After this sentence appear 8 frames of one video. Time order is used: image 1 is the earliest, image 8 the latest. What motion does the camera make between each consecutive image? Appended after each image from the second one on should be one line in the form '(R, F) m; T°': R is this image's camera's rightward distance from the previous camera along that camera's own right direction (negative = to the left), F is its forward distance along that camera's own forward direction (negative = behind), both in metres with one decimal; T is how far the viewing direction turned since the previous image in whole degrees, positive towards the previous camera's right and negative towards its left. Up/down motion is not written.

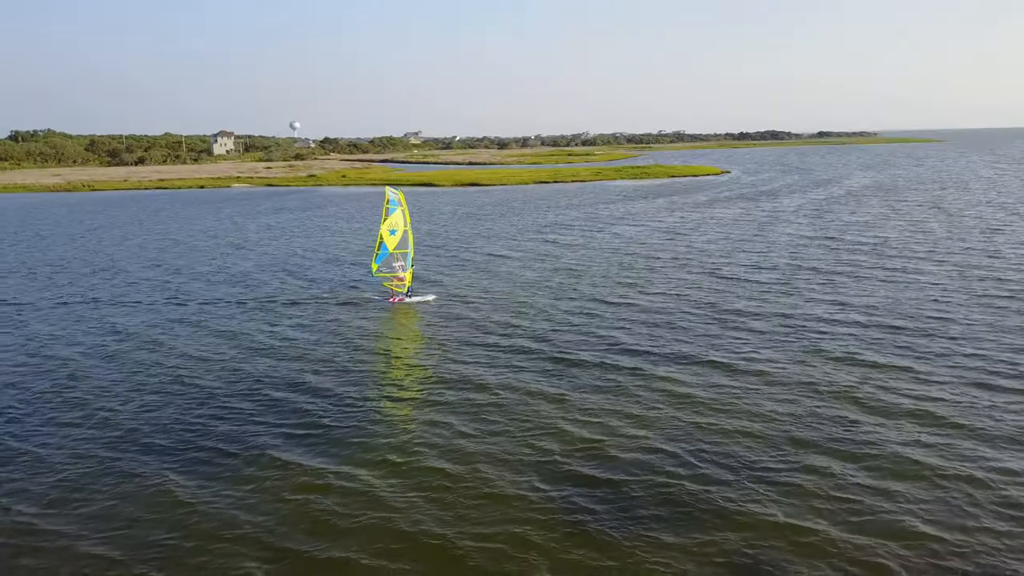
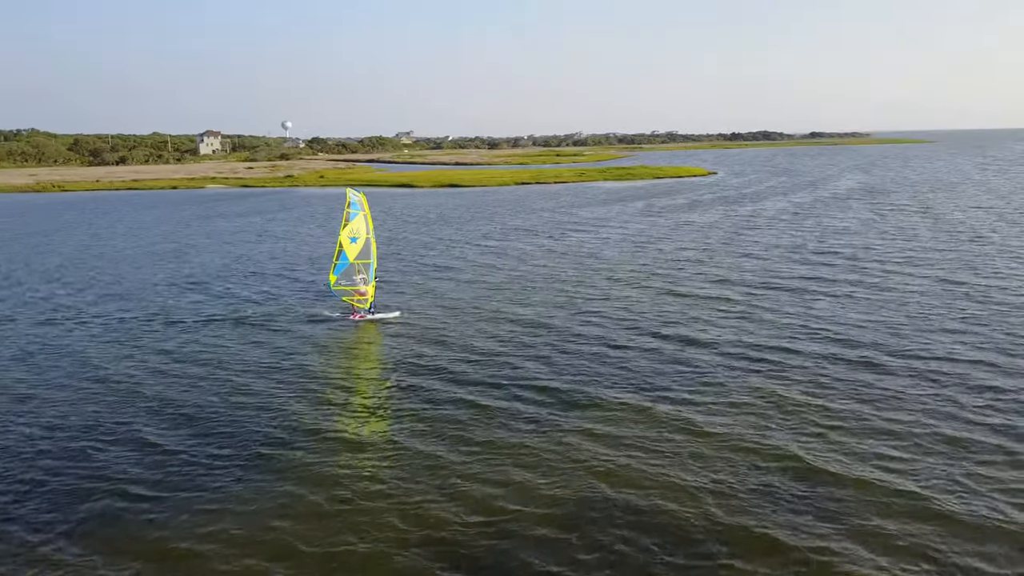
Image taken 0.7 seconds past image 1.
(+3.0, +4.1) m; 0°
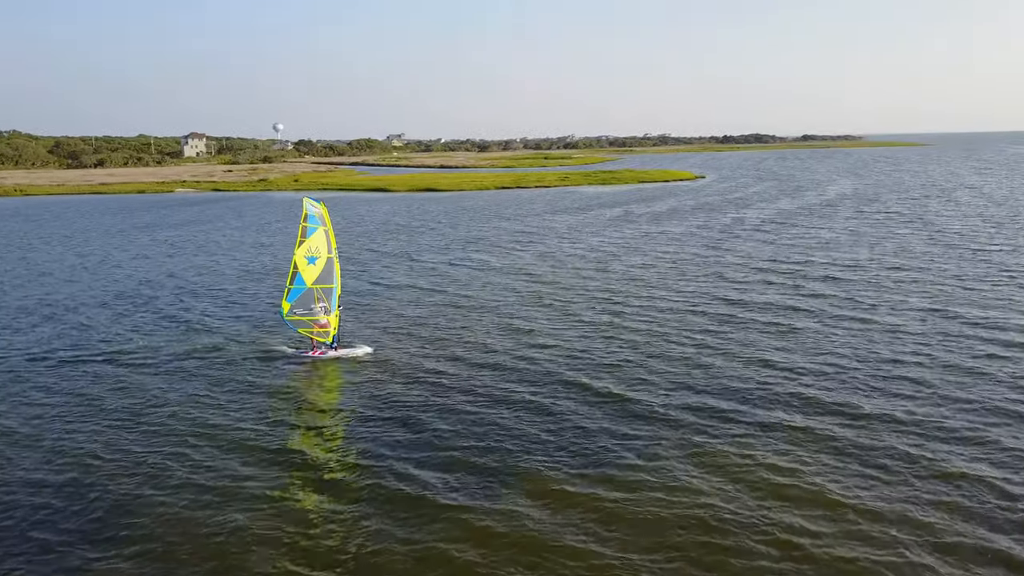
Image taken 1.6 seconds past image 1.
(+3.3, +5.9) m; 0°
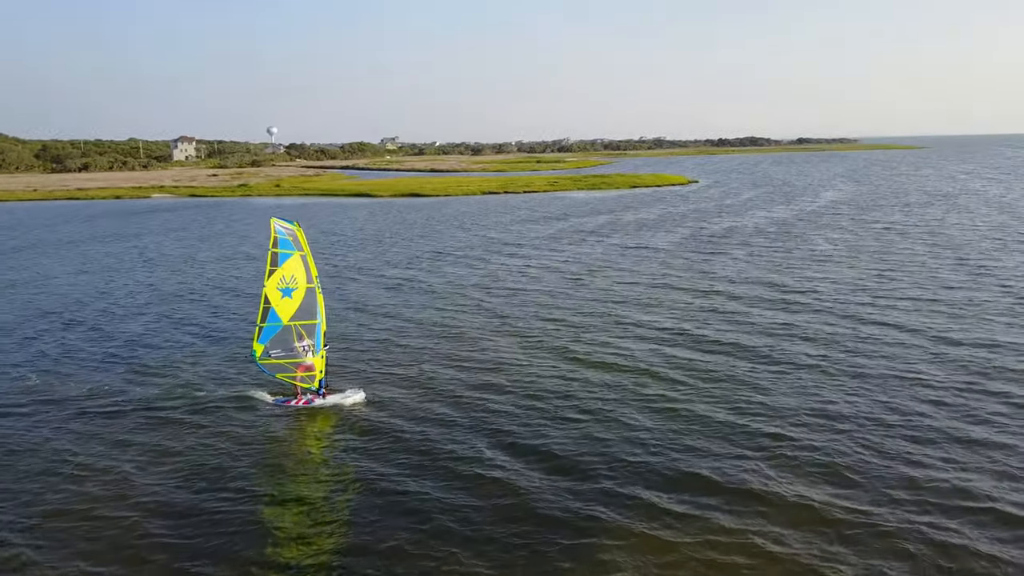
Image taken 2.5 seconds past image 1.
(+2.3, +5.3) m; 0°
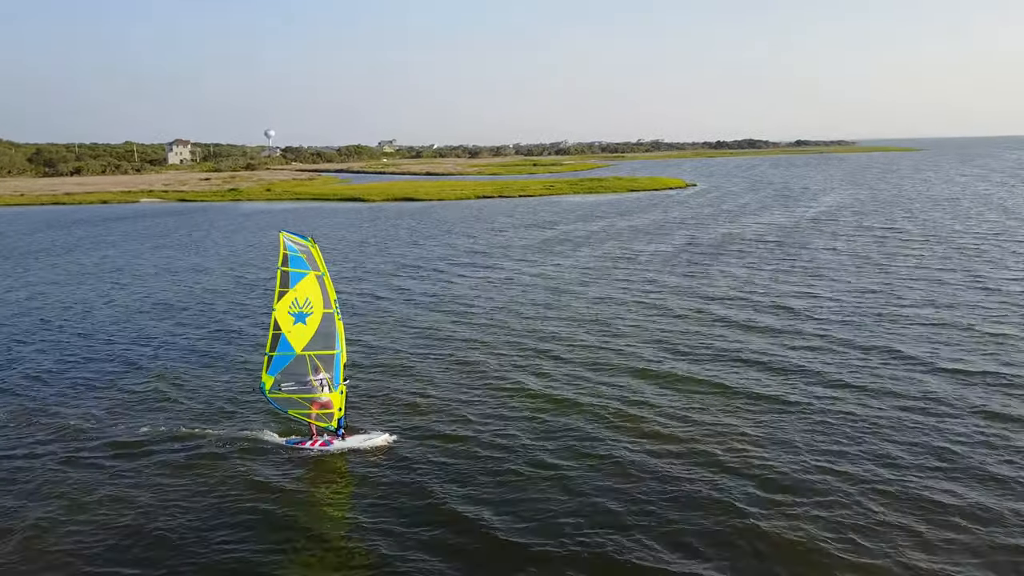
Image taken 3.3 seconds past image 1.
(+0.9, +3.2) m; 0°
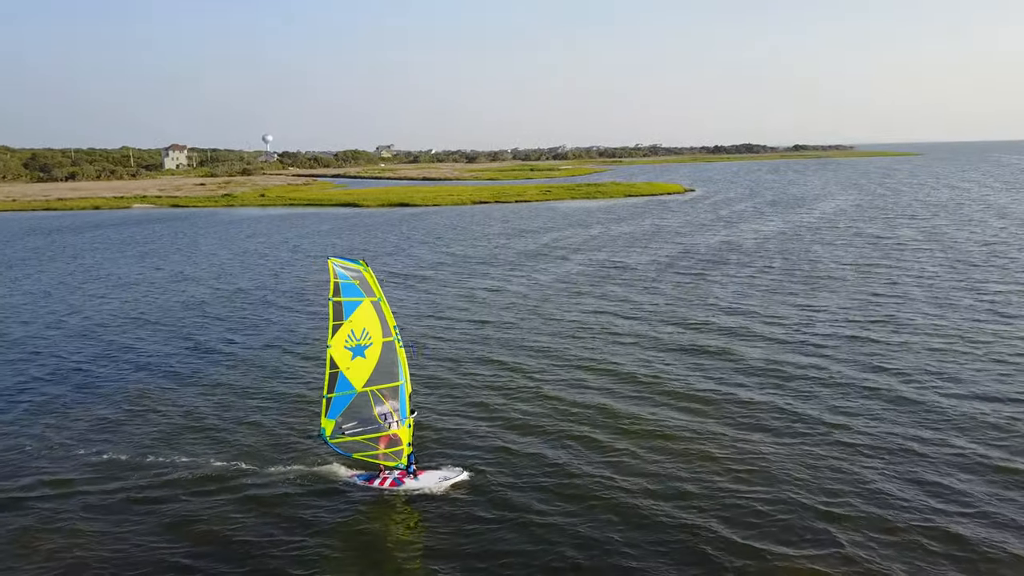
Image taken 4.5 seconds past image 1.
(+0.4, +1.7) m; 0°
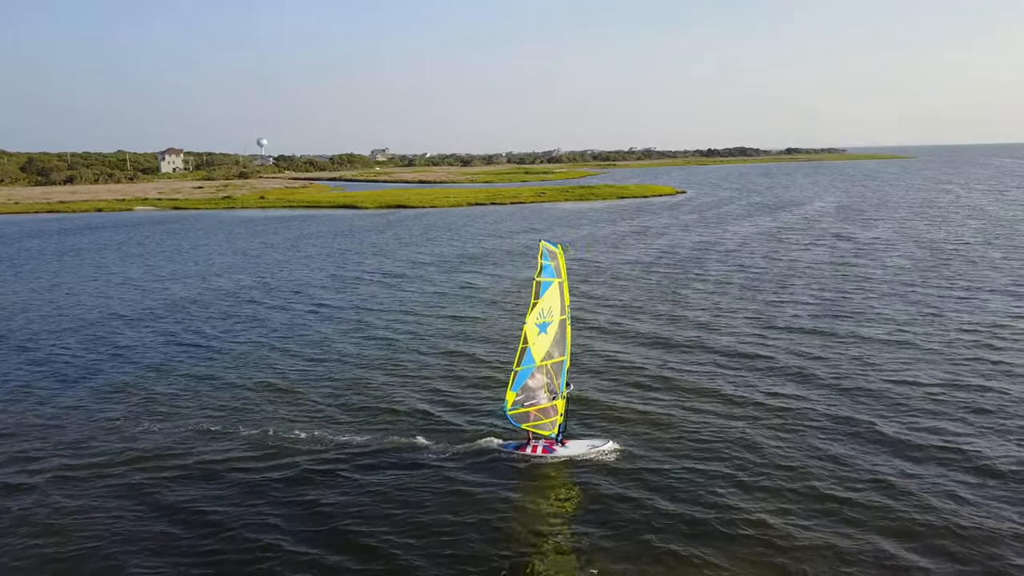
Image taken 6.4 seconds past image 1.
(-0.1, -3.6) m; 0°
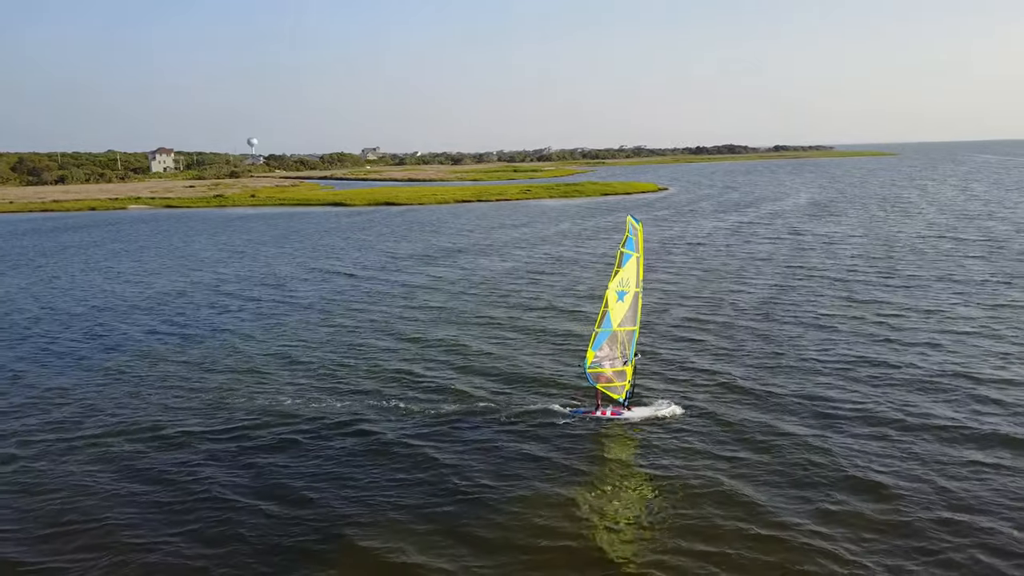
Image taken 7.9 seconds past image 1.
(+1.4, -4.3) m; +1°
